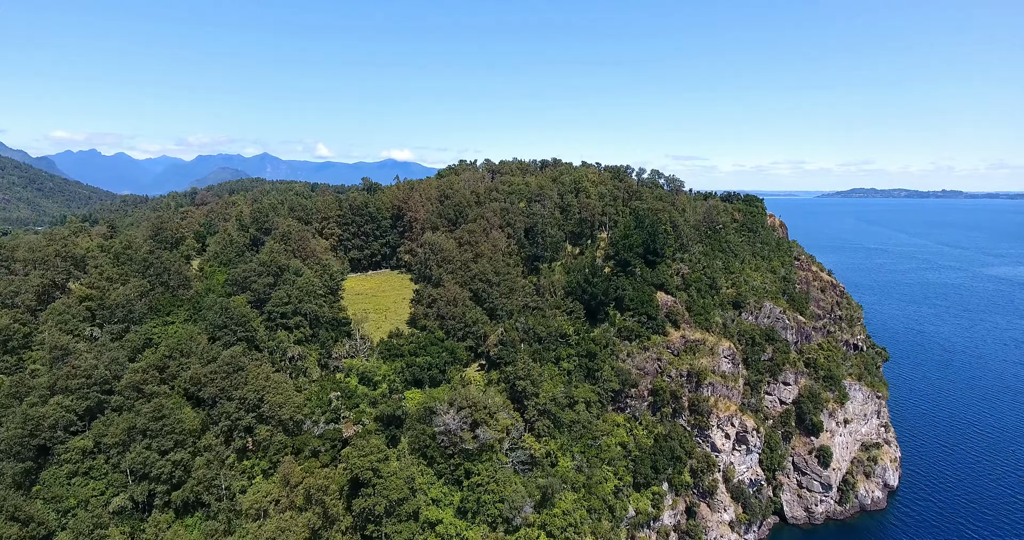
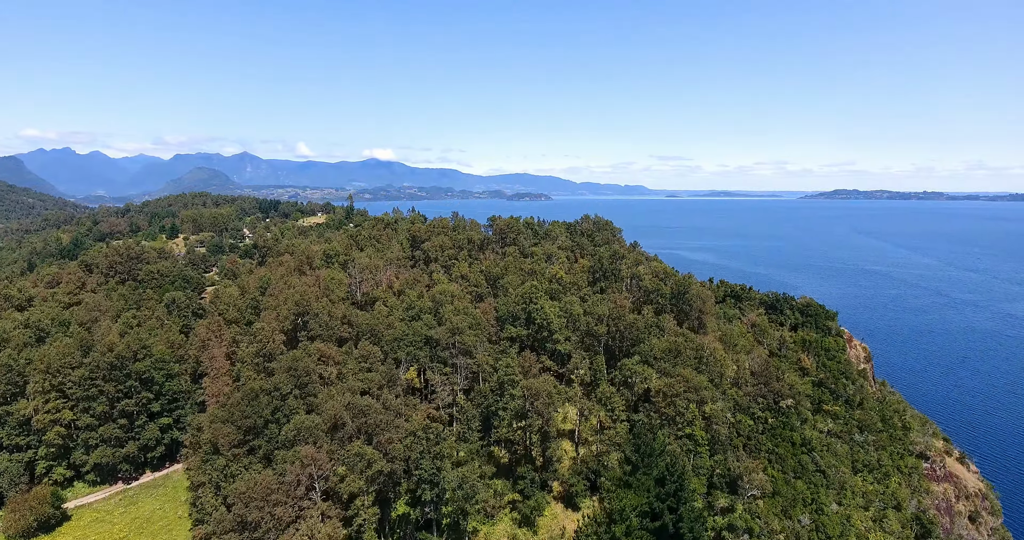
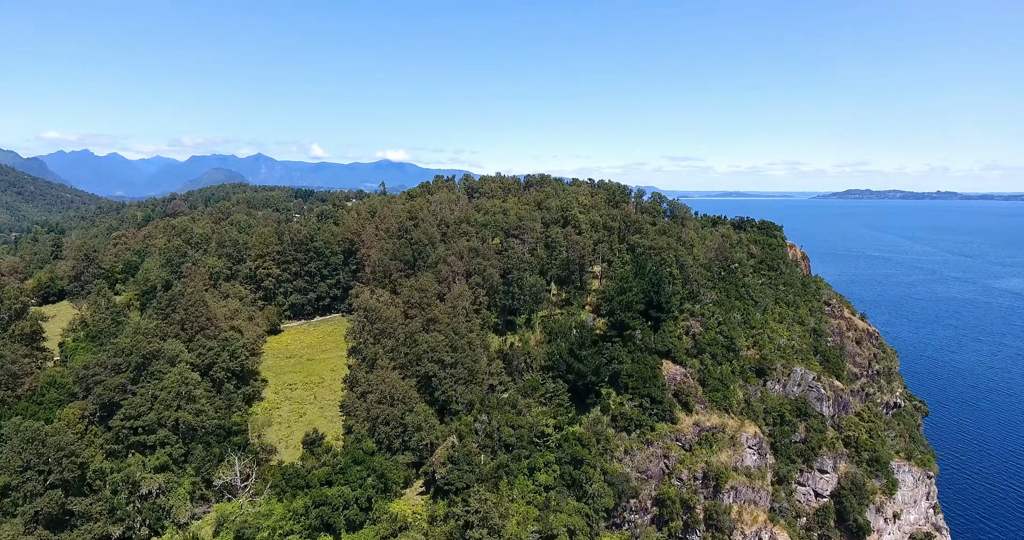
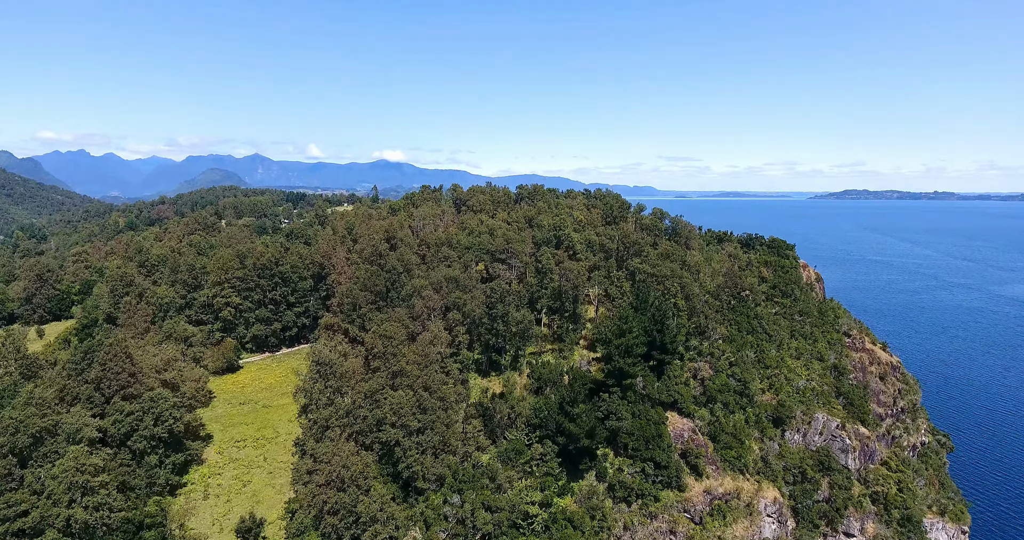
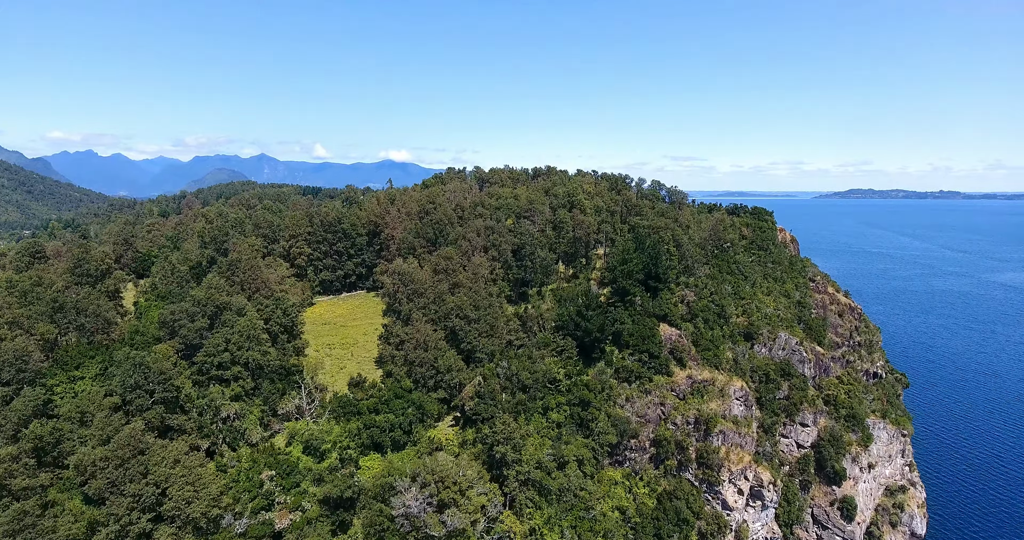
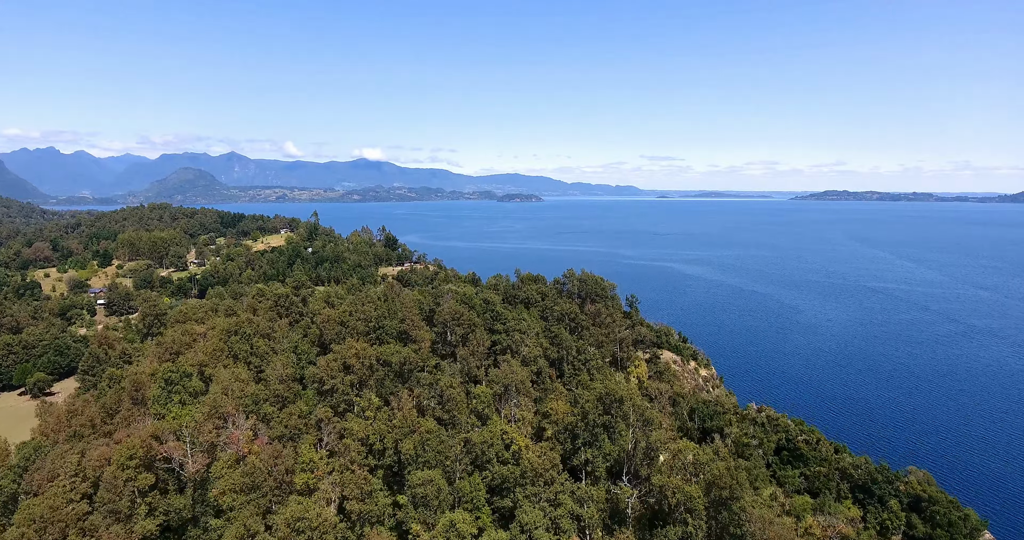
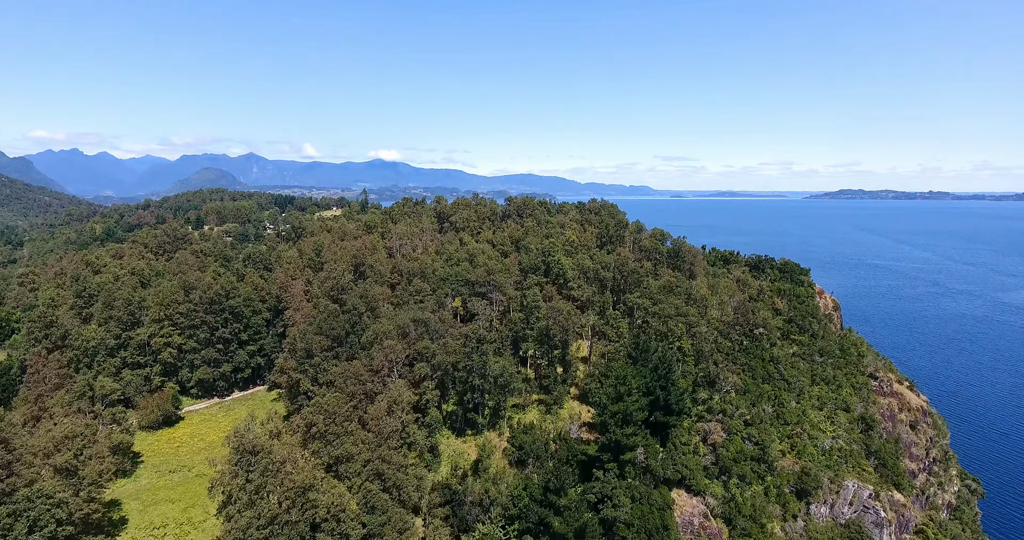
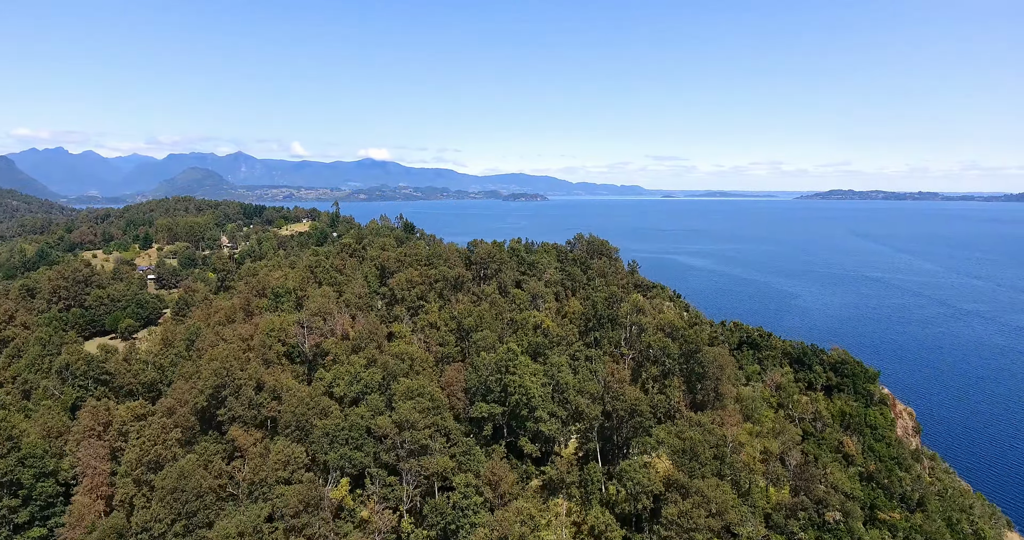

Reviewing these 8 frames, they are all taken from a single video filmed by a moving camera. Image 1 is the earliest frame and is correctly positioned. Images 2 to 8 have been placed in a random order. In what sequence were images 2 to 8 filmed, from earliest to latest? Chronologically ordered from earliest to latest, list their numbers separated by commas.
5, 3, 4, 7, 2, 8, 6
